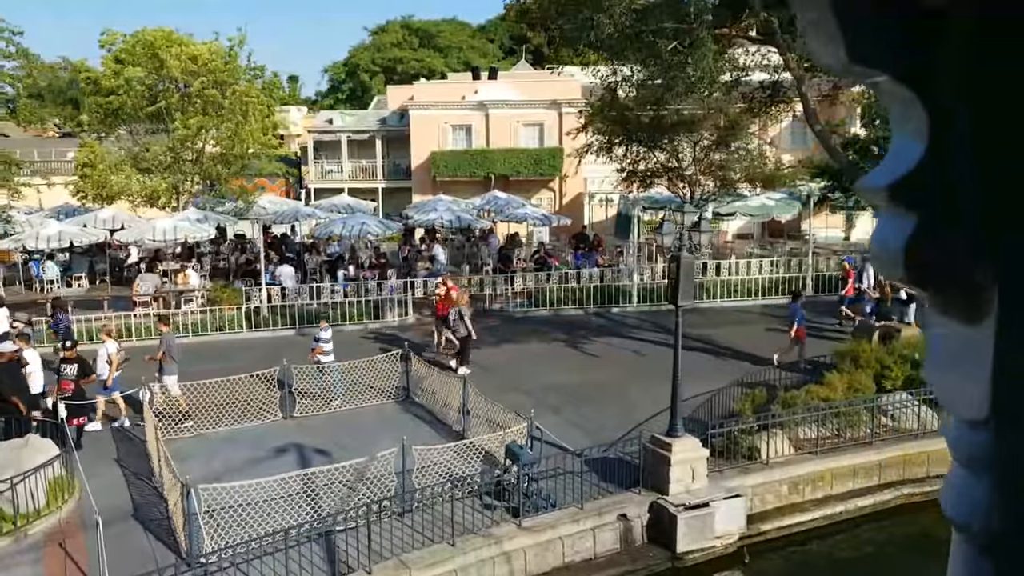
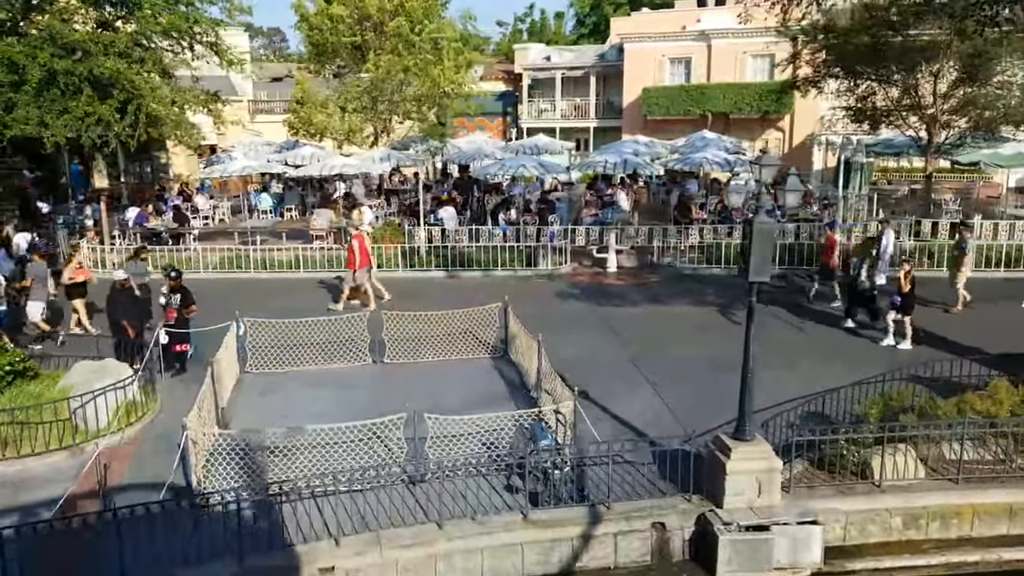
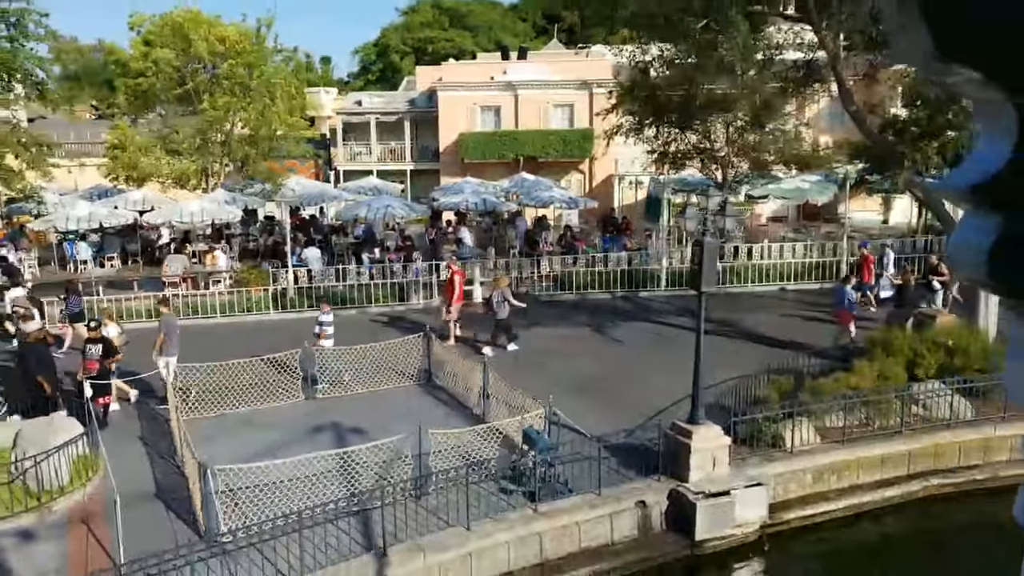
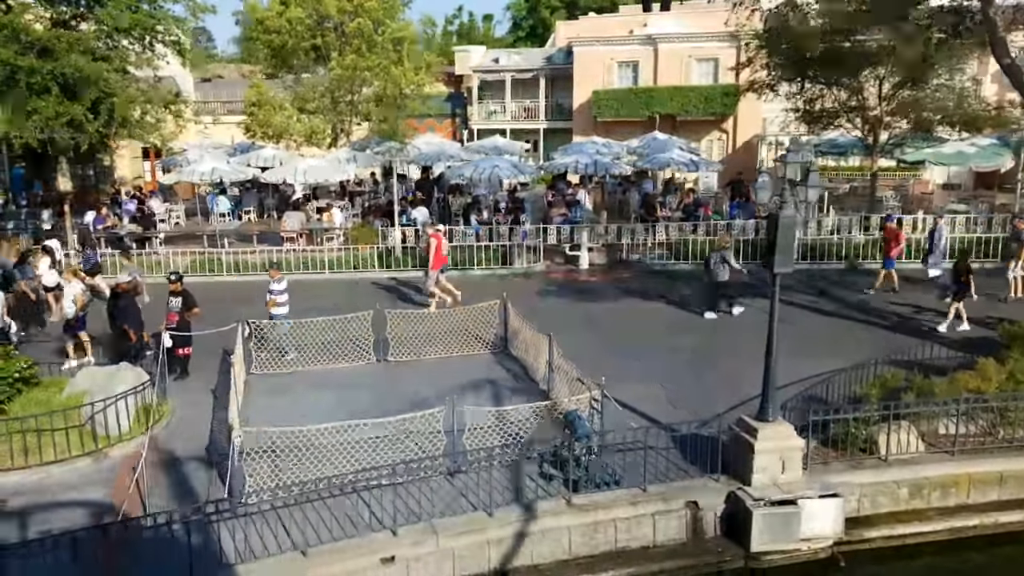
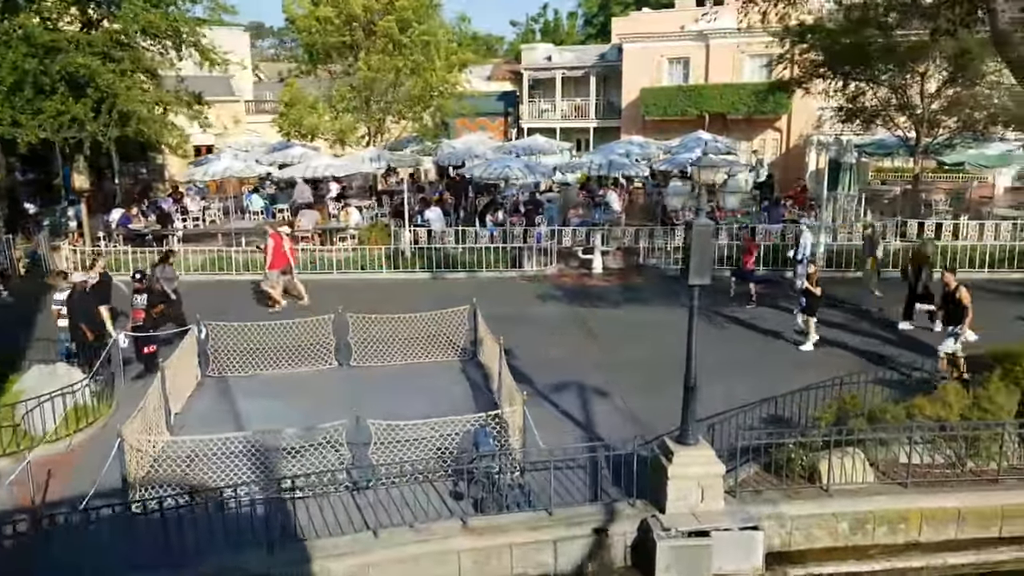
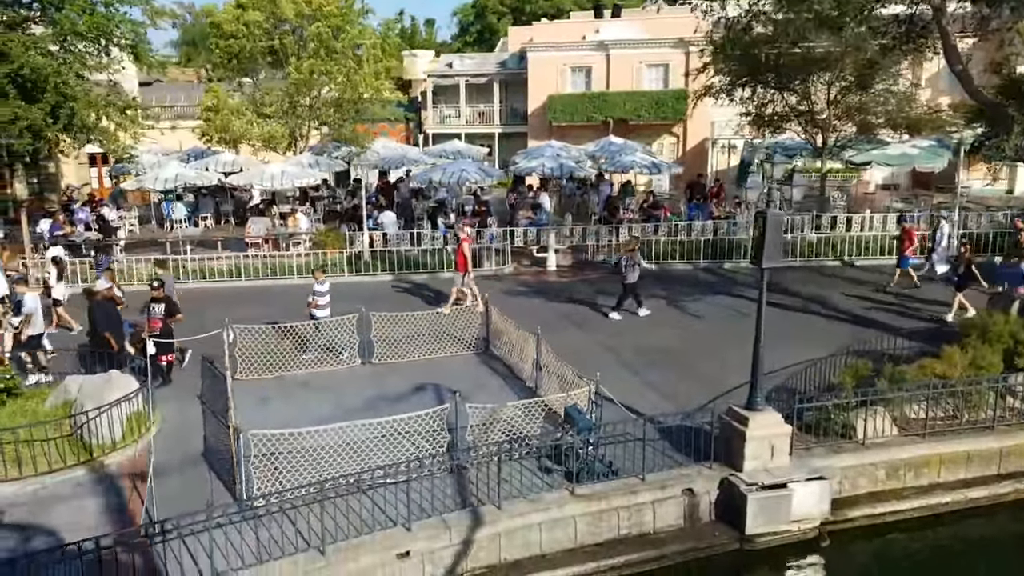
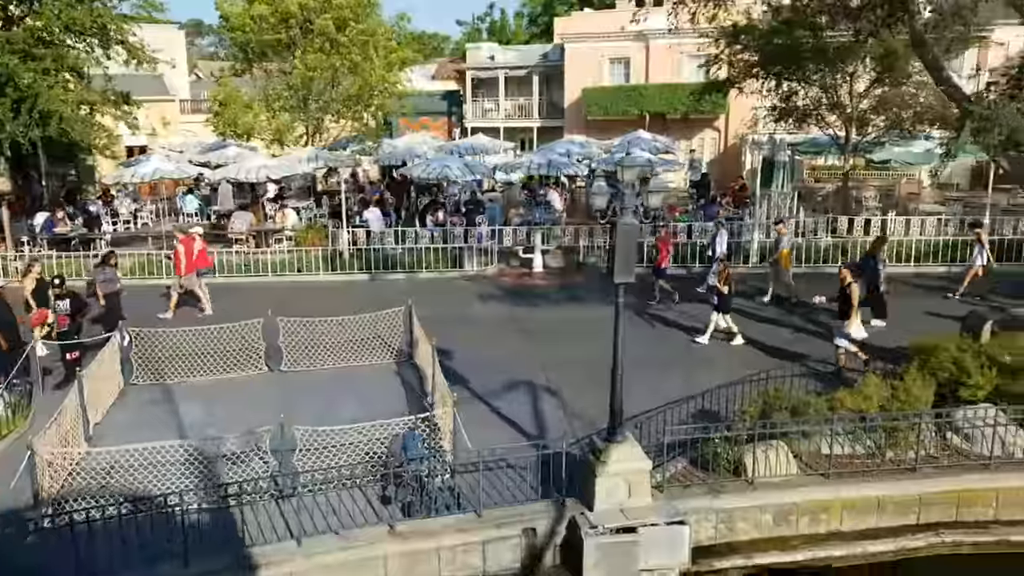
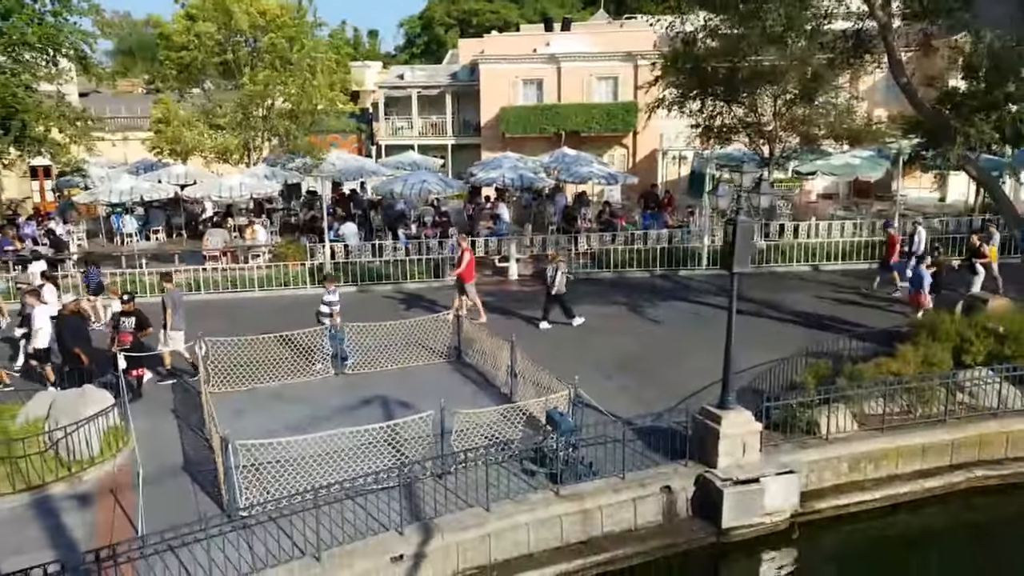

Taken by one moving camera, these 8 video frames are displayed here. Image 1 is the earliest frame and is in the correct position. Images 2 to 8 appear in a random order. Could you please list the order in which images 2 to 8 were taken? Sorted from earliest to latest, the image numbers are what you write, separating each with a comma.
3, 8, 6, 4, 2, 5, 7
